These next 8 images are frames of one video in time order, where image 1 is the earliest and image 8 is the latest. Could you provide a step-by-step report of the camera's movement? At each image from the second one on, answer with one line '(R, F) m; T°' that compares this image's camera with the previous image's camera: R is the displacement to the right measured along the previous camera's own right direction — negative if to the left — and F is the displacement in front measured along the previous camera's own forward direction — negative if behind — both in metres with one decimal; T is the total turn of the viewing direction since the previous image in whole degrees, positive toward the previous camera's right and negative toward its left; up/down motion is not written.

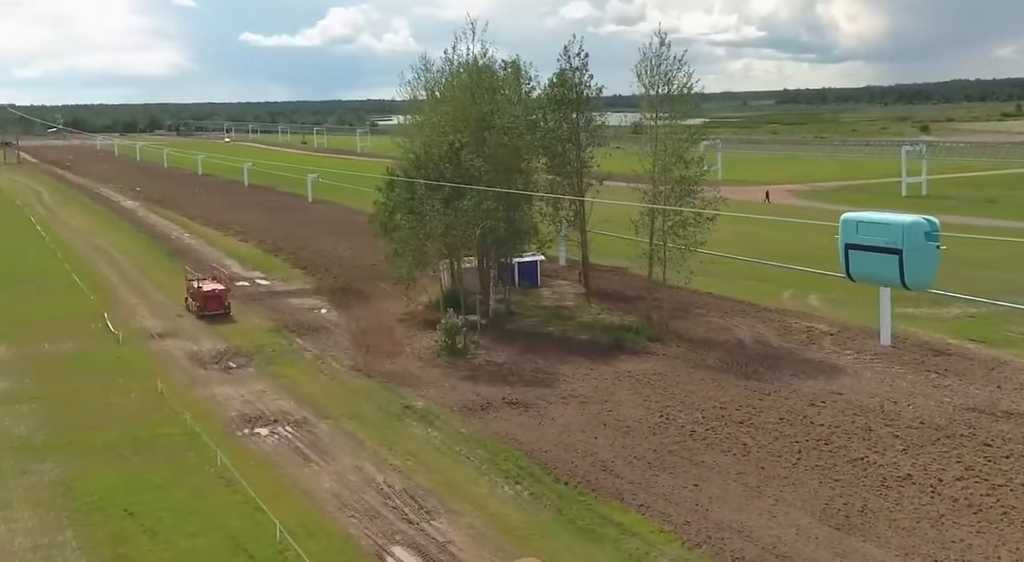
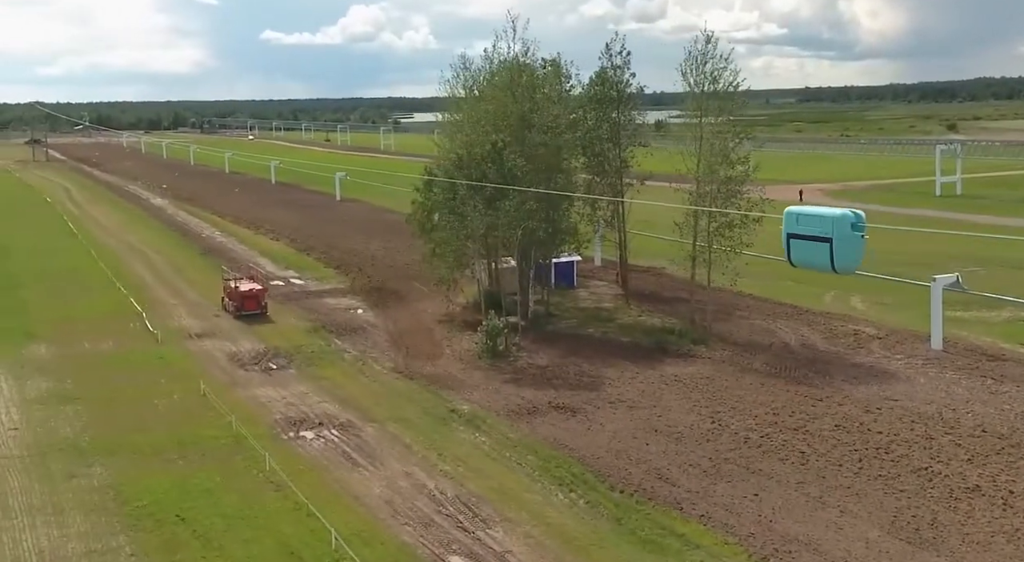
(-0.5, +0.2) m; -1°
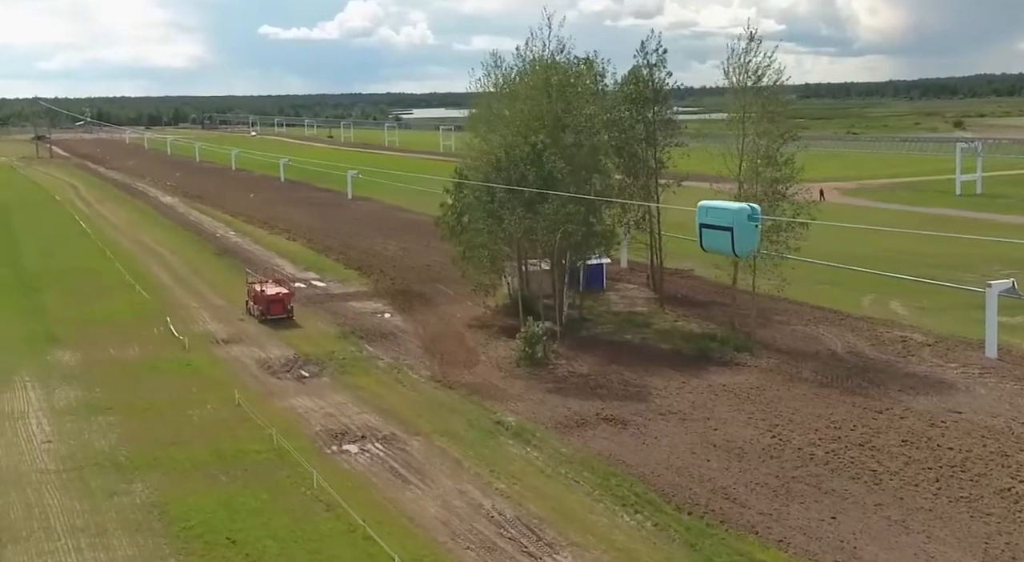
(-0.8, +0.6) m; 0°
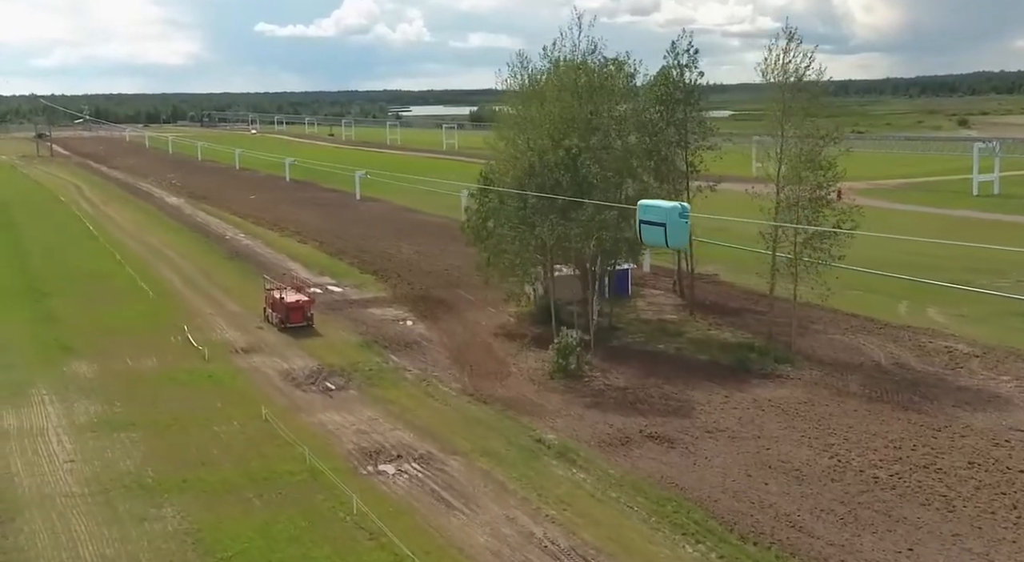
(-0.7, +0.7) m; 0°
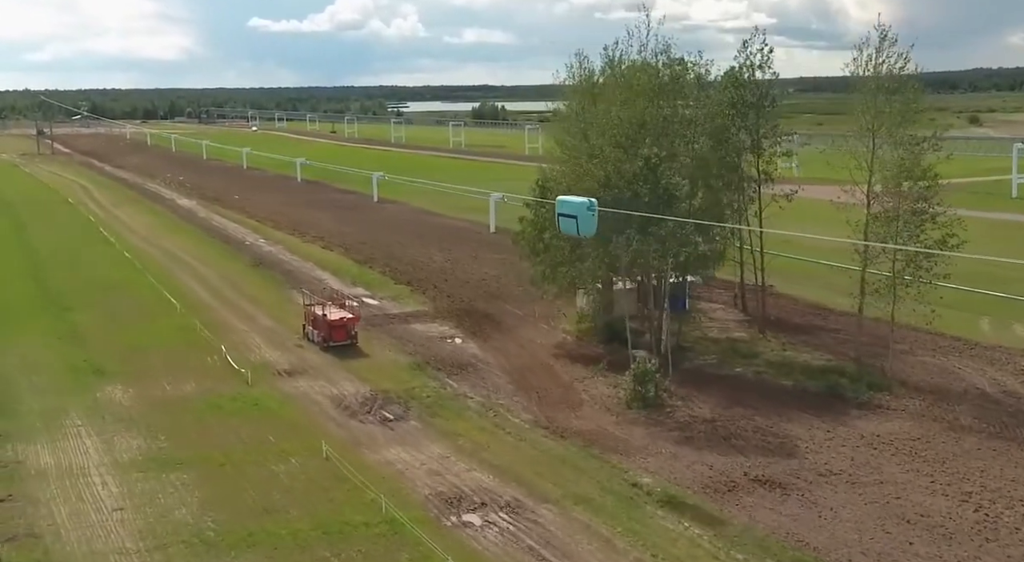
(-1.4, +1.6) m; 0°
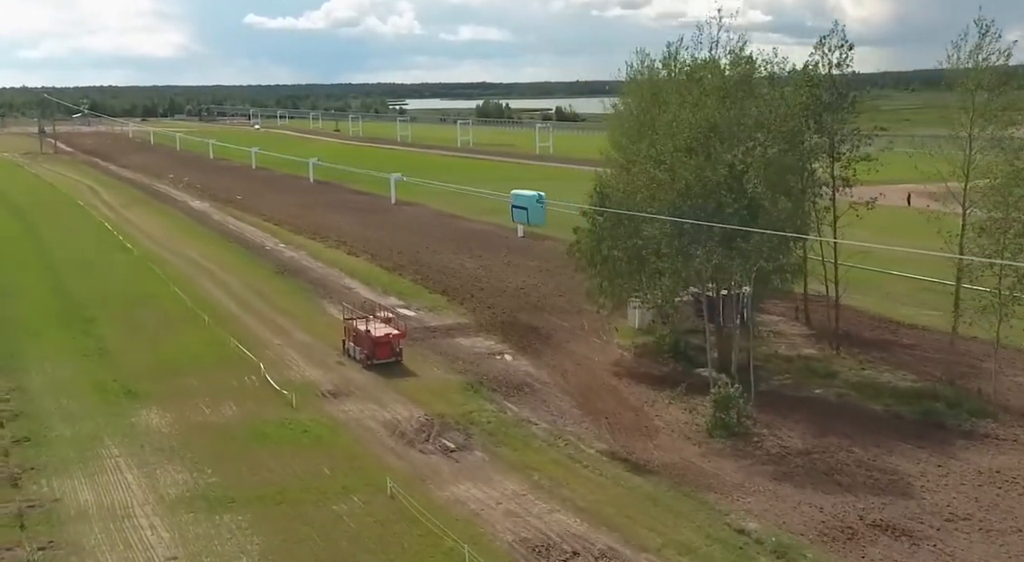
(-1.2, +1.4) m; 0°
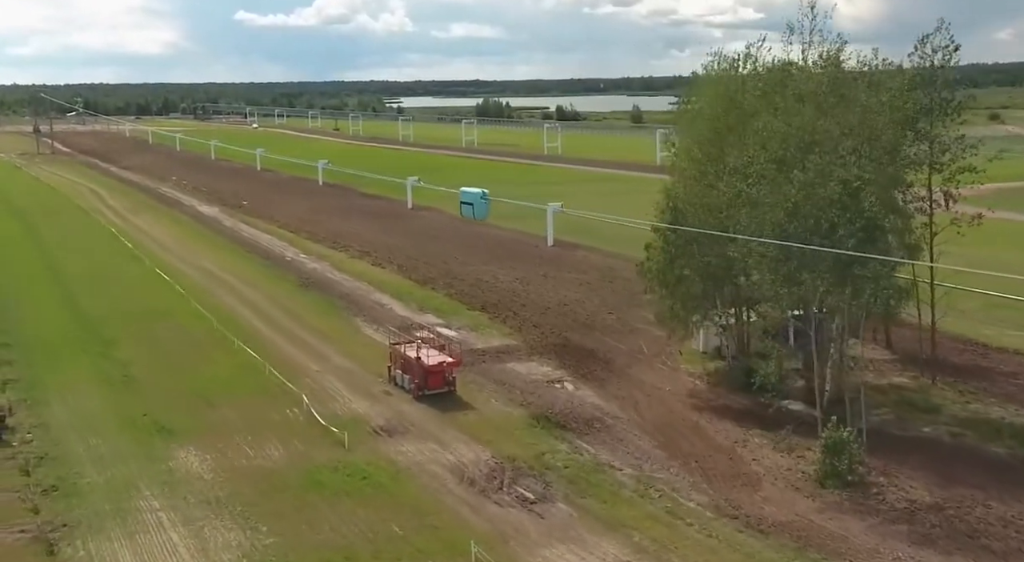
(-1.4, +1.9) m; 0°
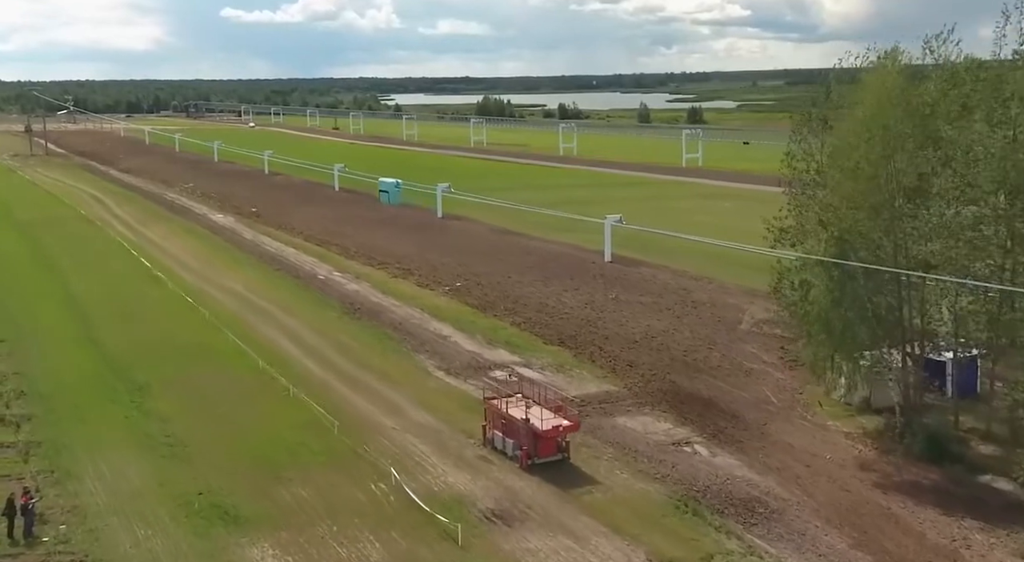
(-2.4, +3.7) m; 0°
